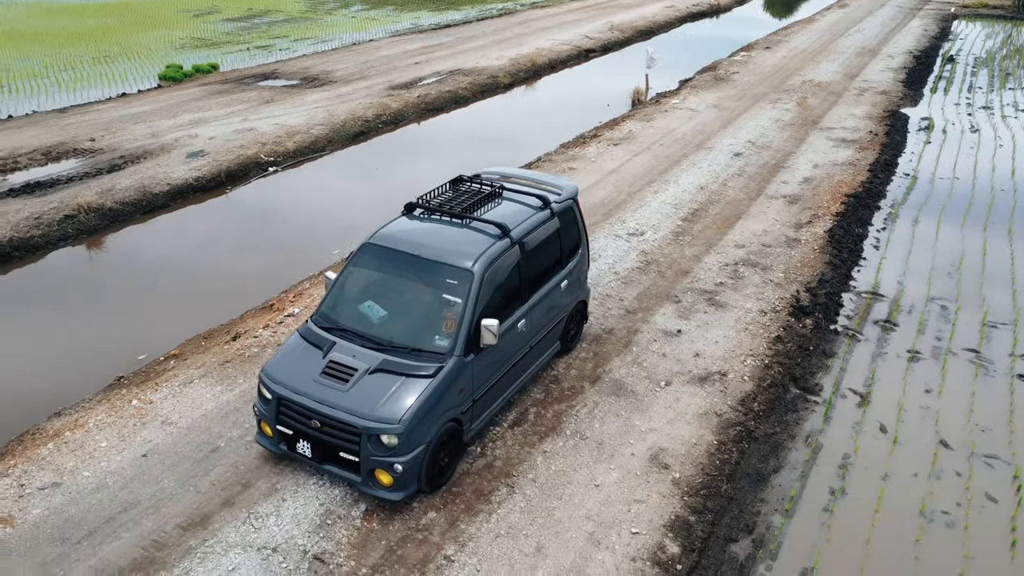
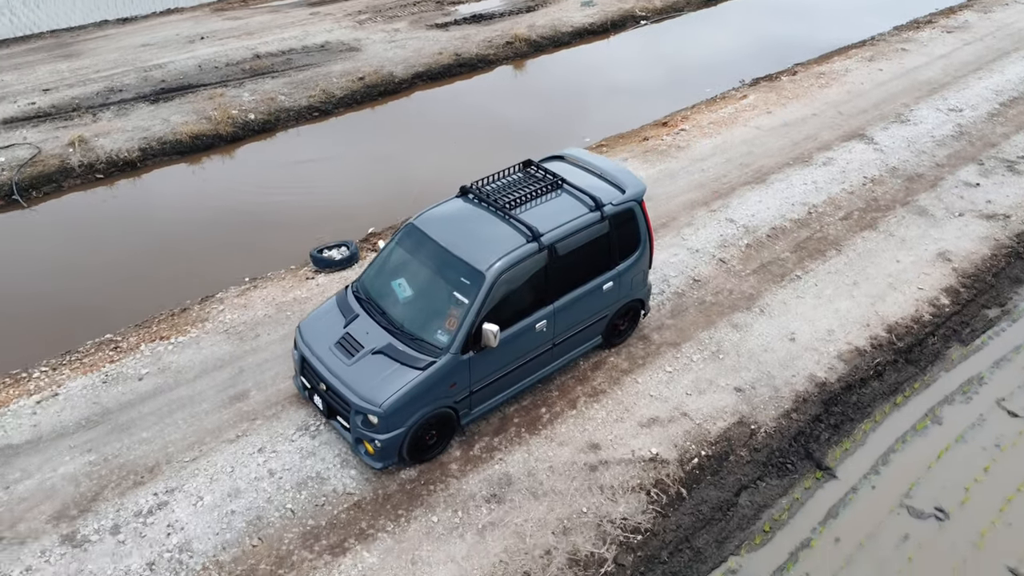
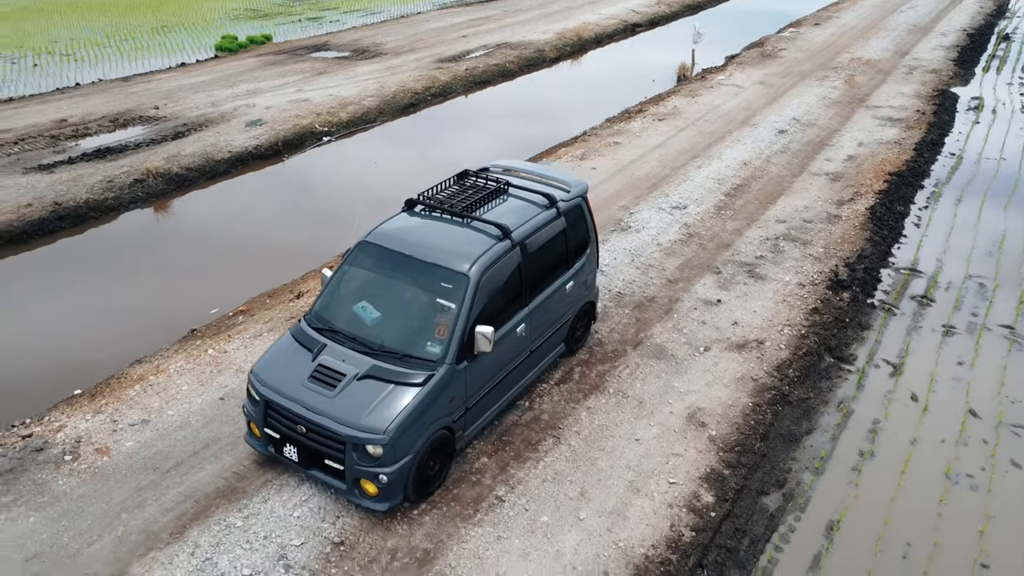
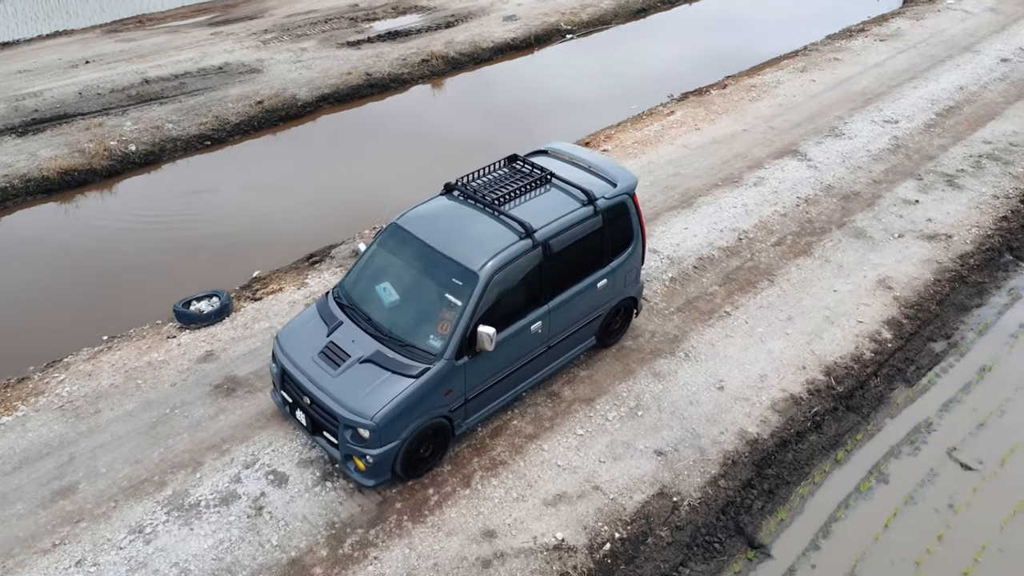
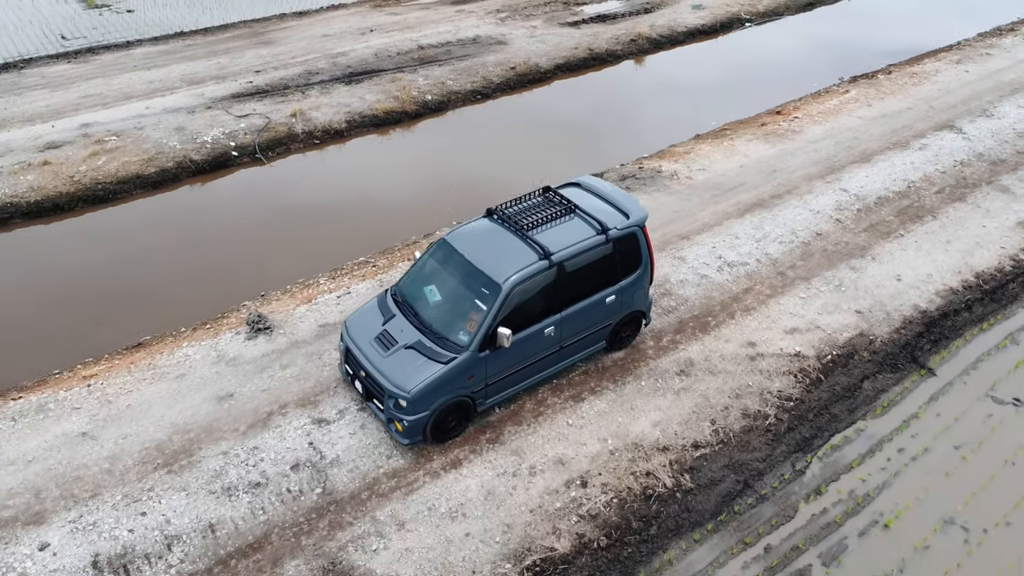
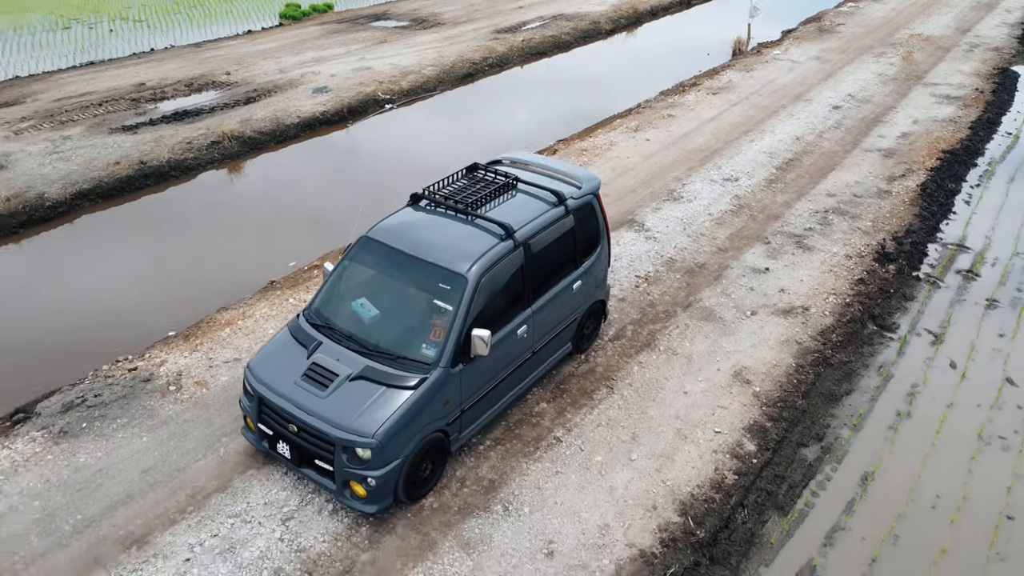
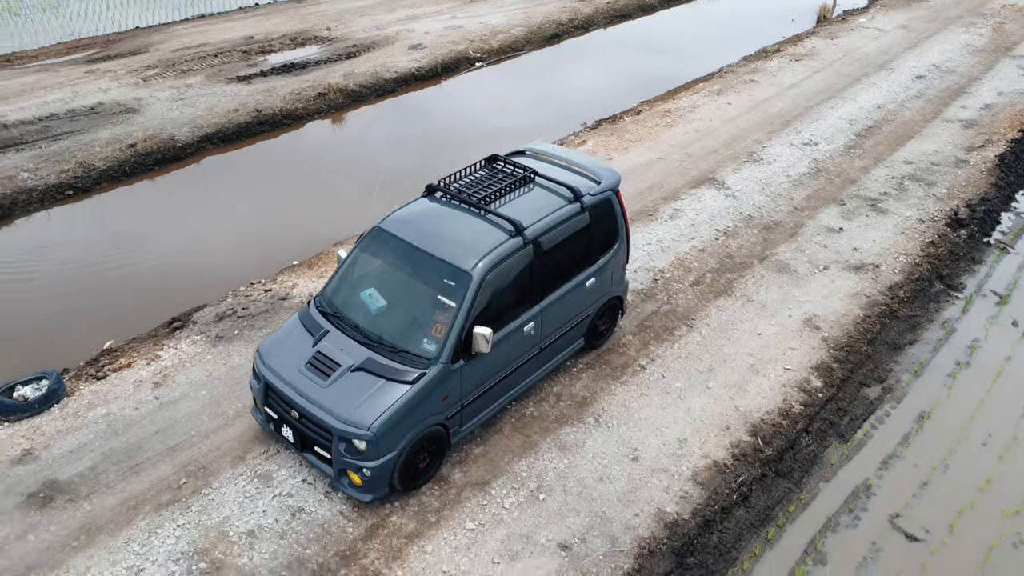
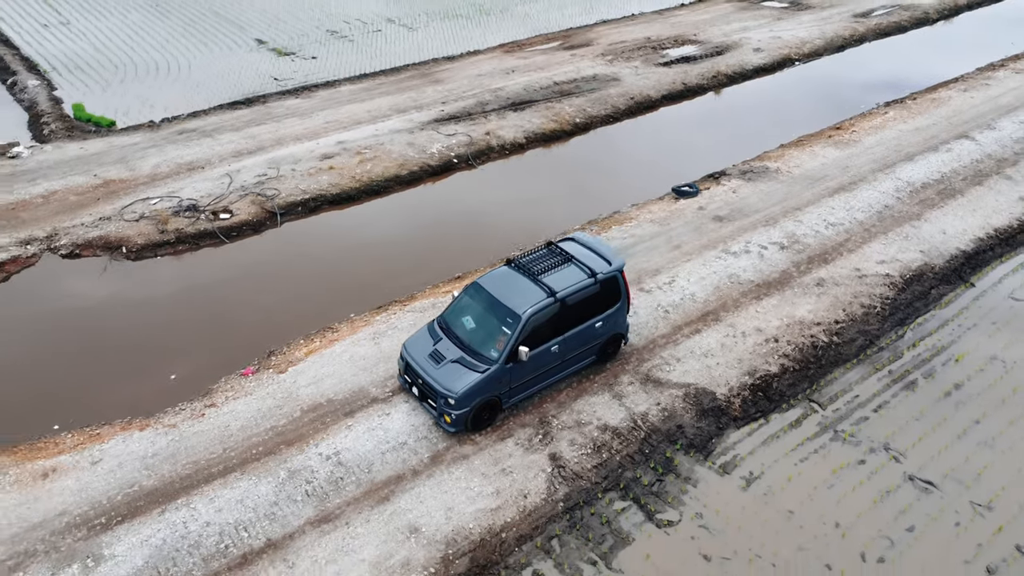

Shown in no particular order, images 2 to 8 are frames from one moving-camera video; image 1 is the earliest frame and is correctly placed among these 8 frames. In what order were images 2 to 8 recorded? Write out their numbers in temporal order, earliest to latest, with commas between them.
3, 6, 7, 4, 2, 5, 8
